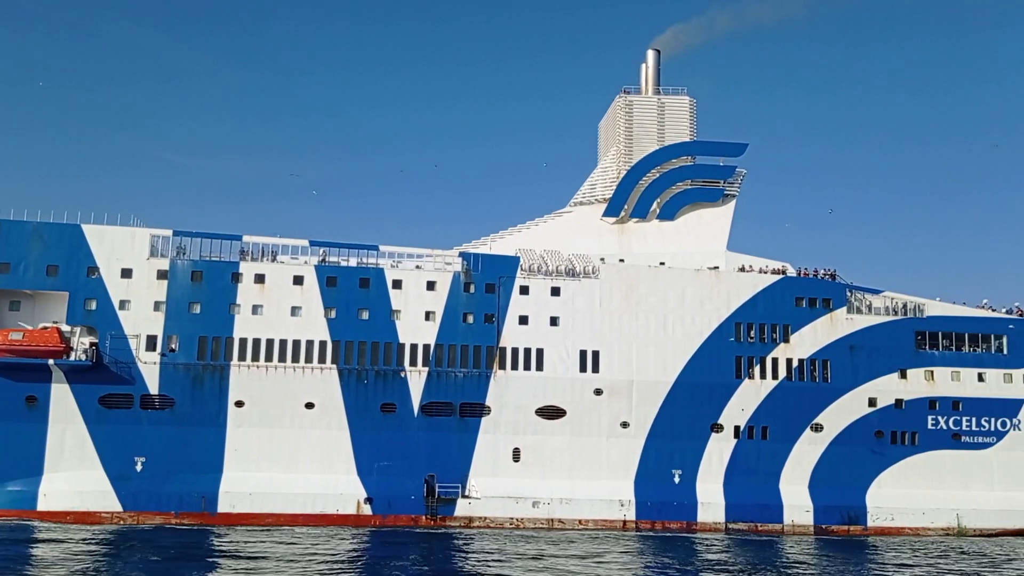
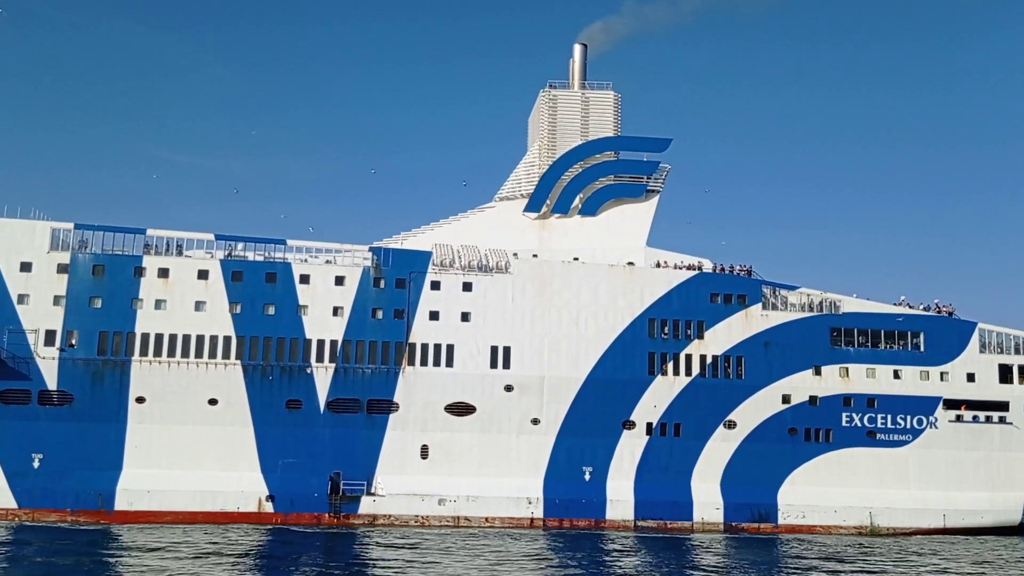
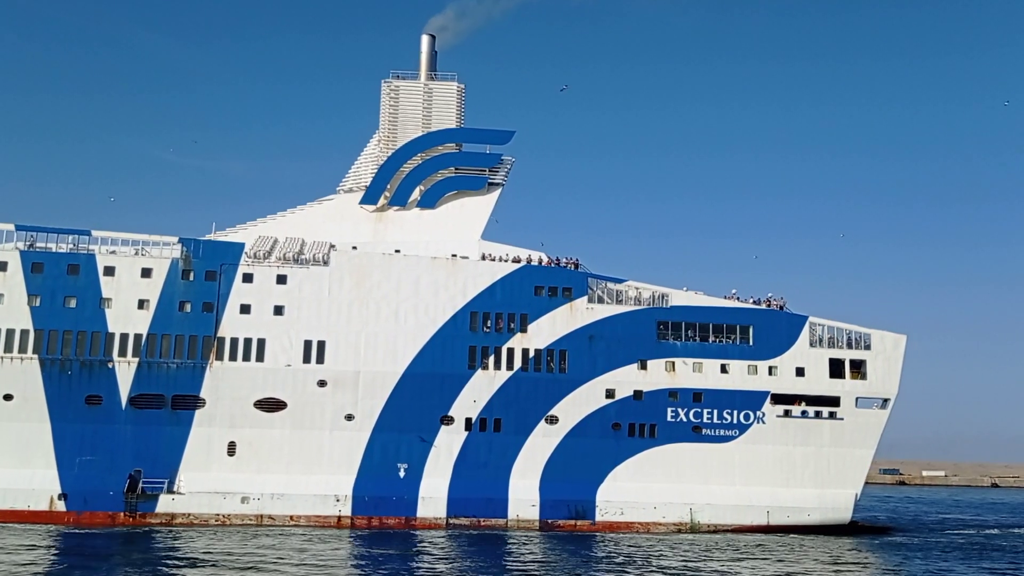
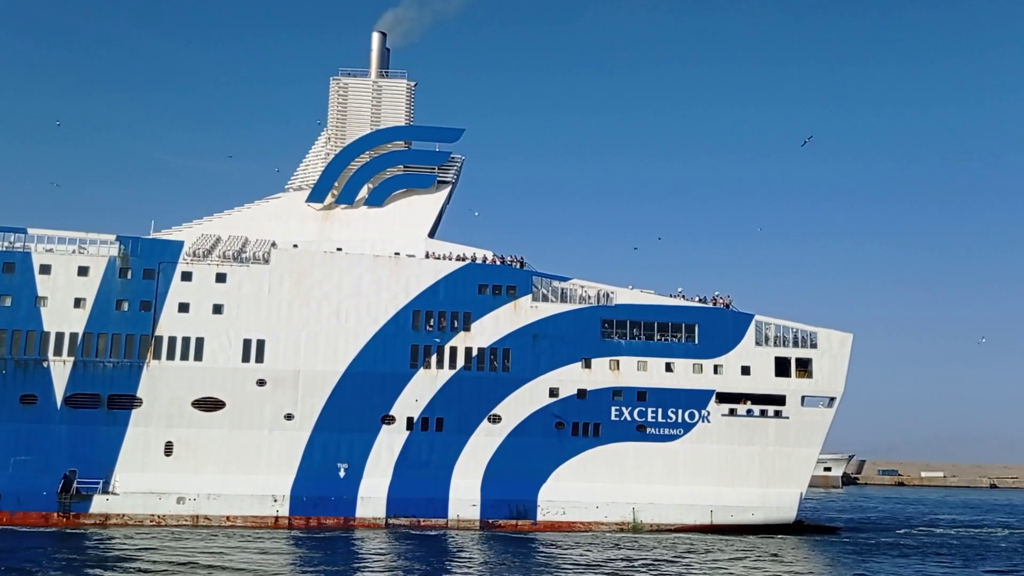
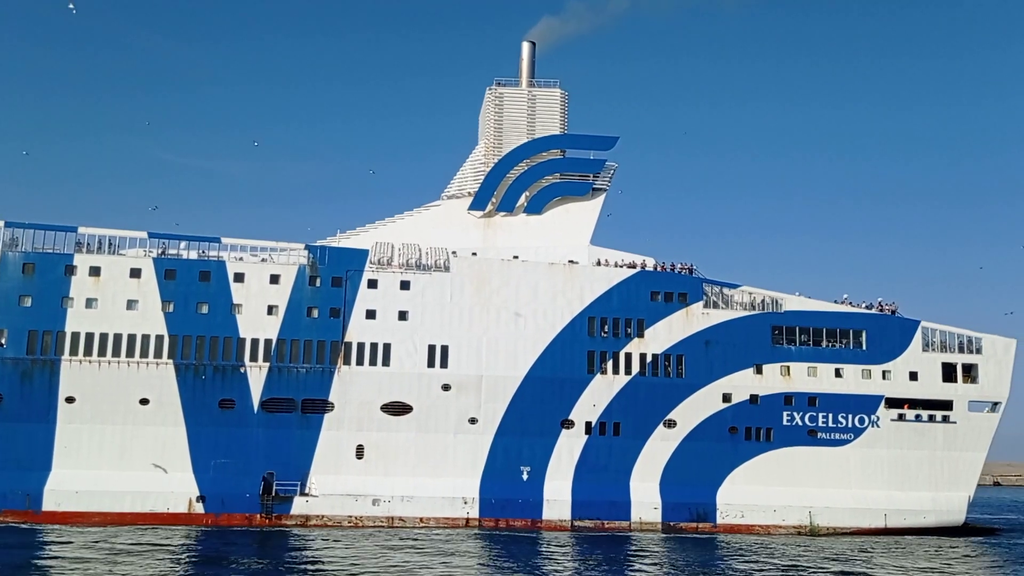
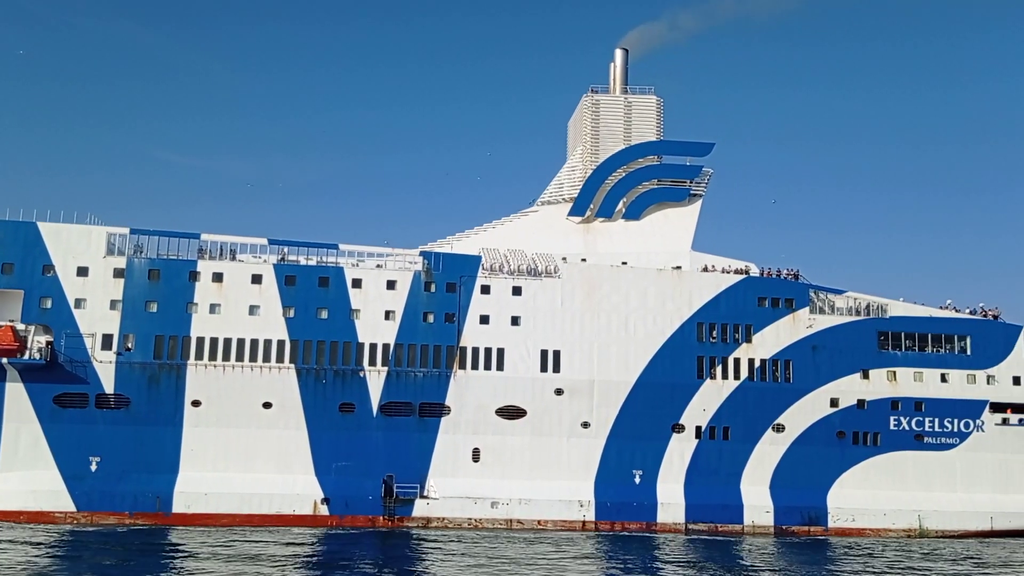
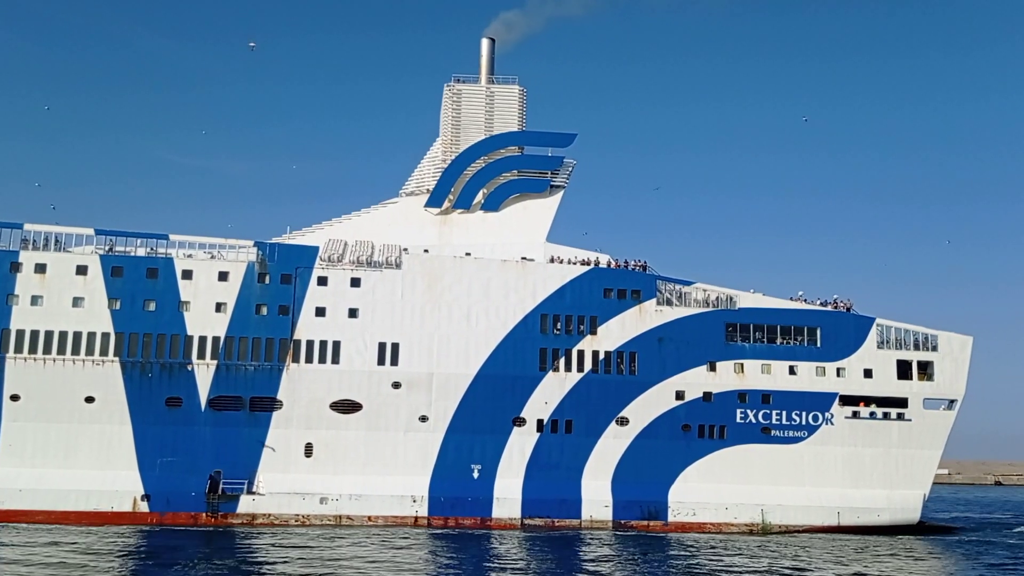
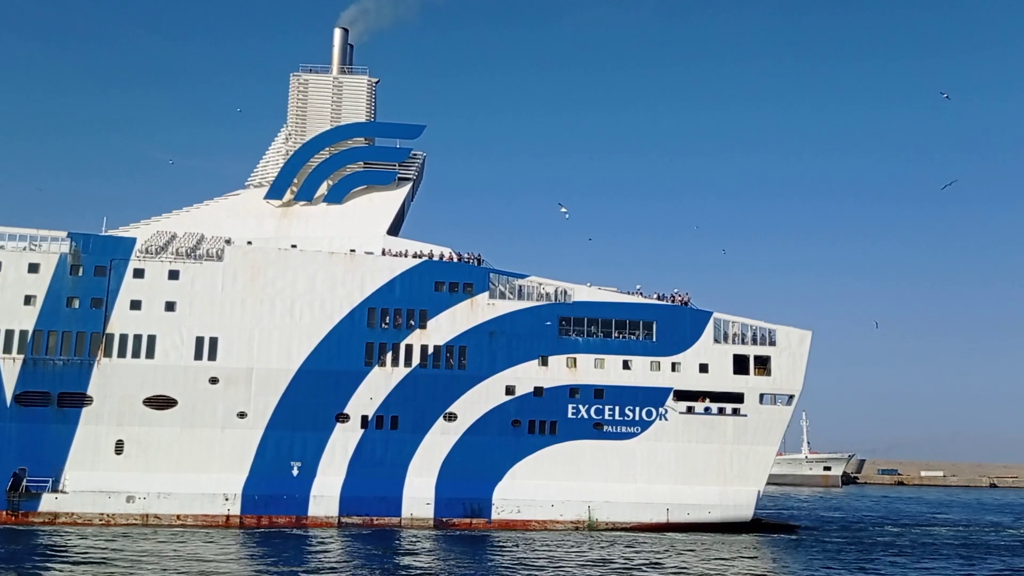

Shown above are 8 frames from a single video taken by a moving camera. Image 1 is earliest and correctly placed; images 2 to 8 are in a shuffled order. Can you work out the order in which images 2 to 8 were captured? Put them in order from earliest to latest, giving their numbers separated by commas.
6, 2, 5, 7, 3, 4, 8
